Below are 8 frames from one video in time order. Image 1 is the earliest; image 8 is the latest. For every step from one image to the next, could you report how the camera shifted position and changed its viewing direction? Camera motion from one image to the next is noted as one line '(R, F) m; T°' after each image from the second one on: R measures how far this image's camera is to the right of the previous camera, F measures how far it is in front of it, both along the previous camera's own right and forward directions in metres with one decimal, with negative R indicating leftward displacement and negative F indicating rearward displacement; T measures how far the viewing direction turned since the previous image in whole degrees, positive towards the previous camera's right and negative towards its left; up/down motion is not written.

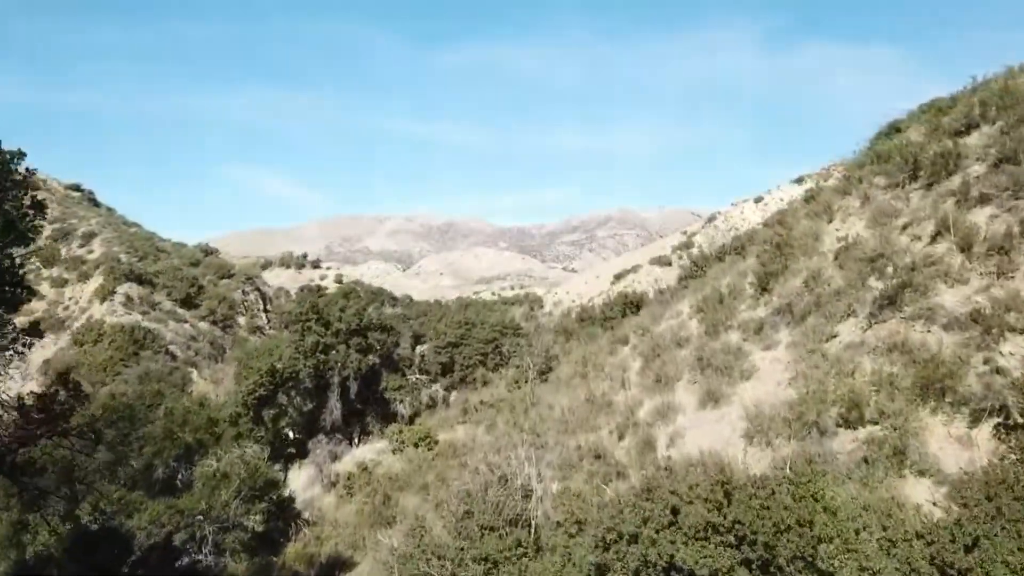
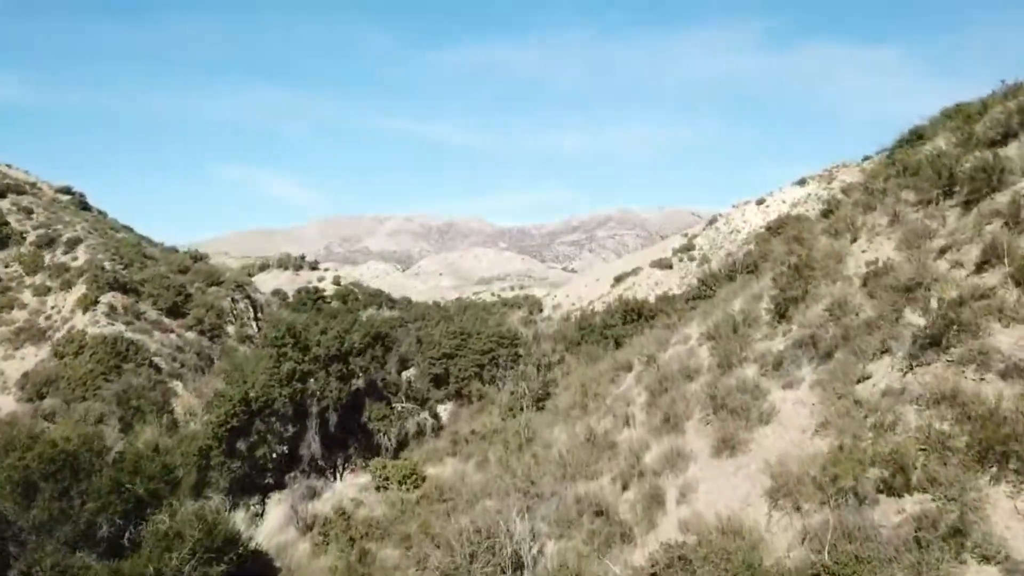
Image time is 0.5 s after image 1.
(+0.1, +1.3) m; 0°
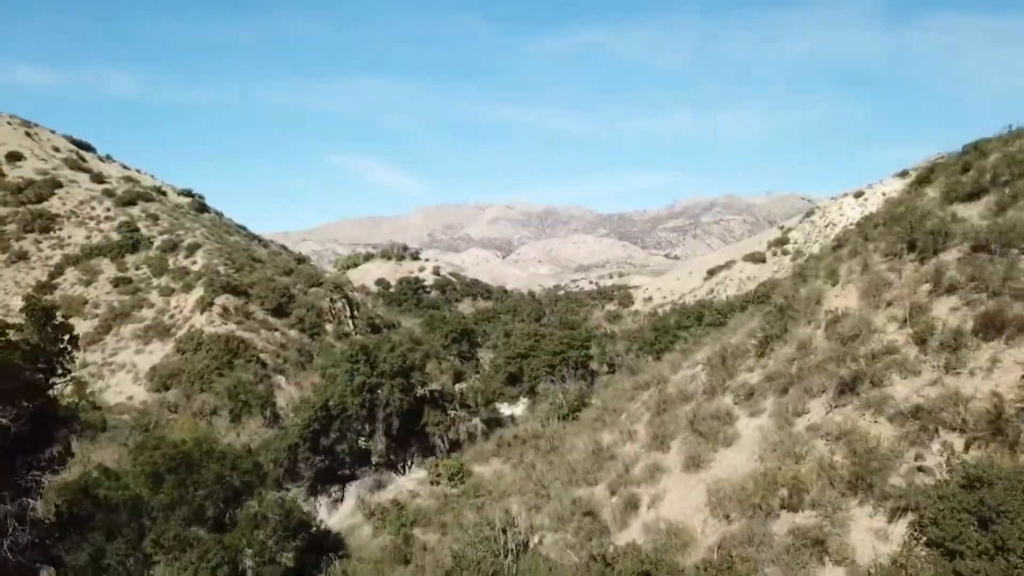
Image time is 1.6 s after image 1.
(+1.4, -2.4) m; -7°
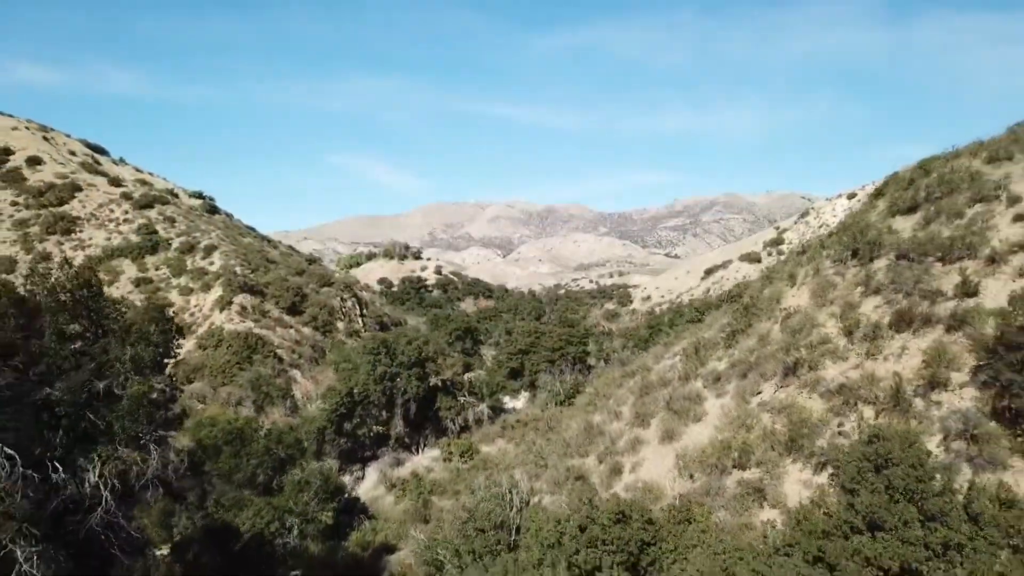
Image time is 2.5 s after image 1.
(-0.1, -2.4) m; 0°
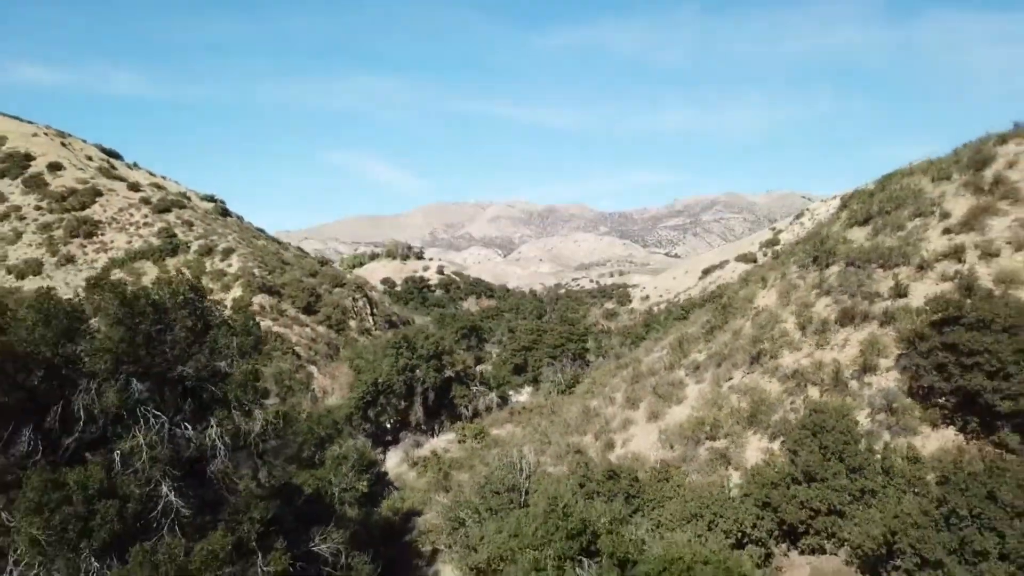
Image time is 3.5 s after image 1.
(-0.2, -2.5) m; 0°
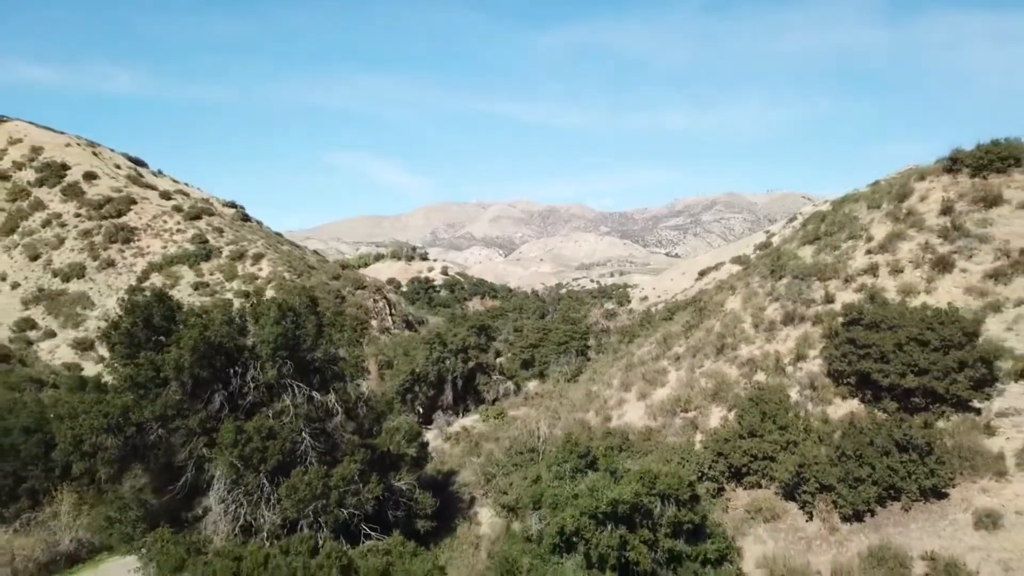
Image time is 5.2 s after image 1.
(-0.5, -4.5) m; 0°
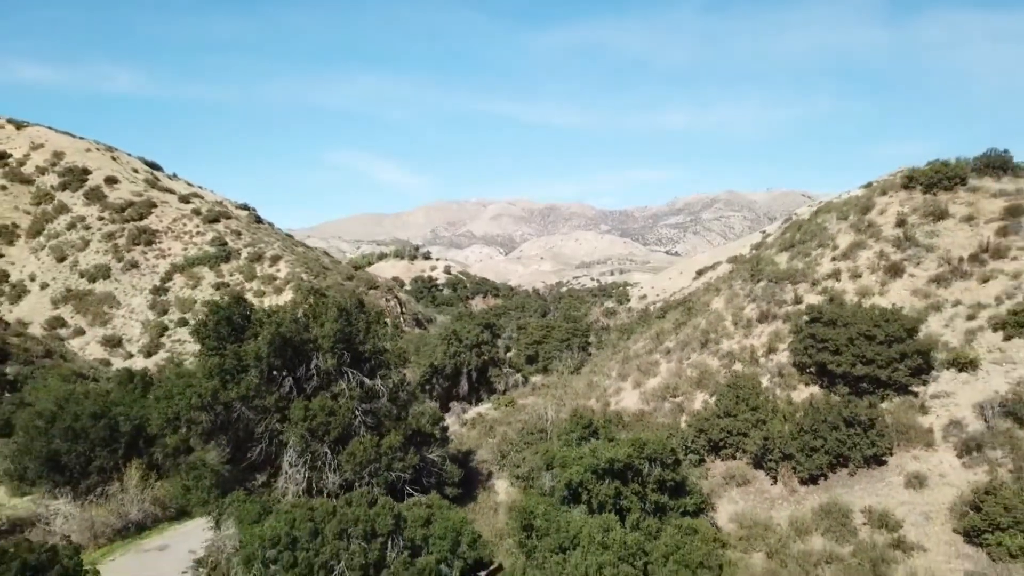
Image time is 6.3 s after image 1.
(-0.3, -3.0) m; 0°
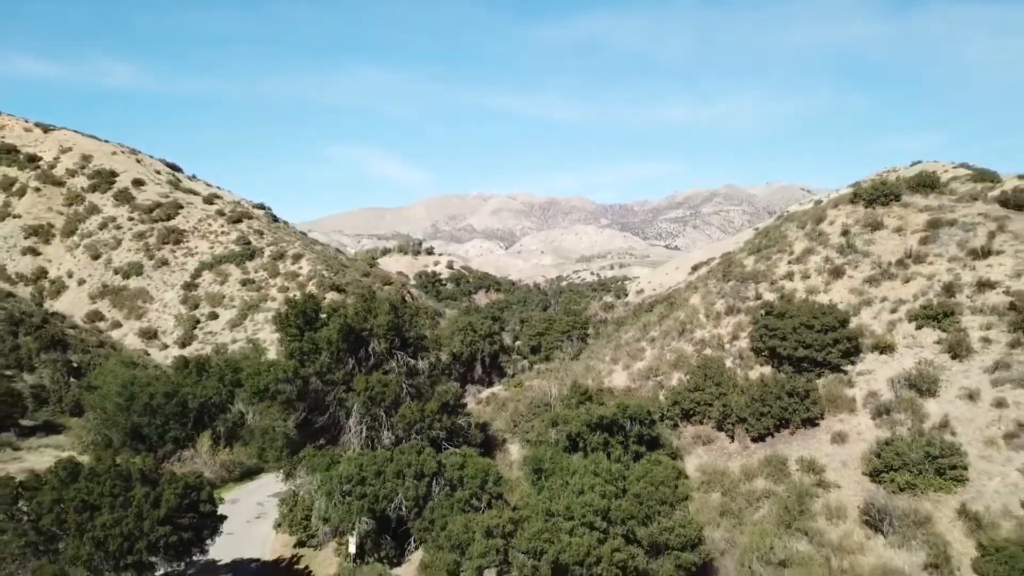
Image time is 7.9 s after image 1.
(-0.3, -4.7) m; 0°
